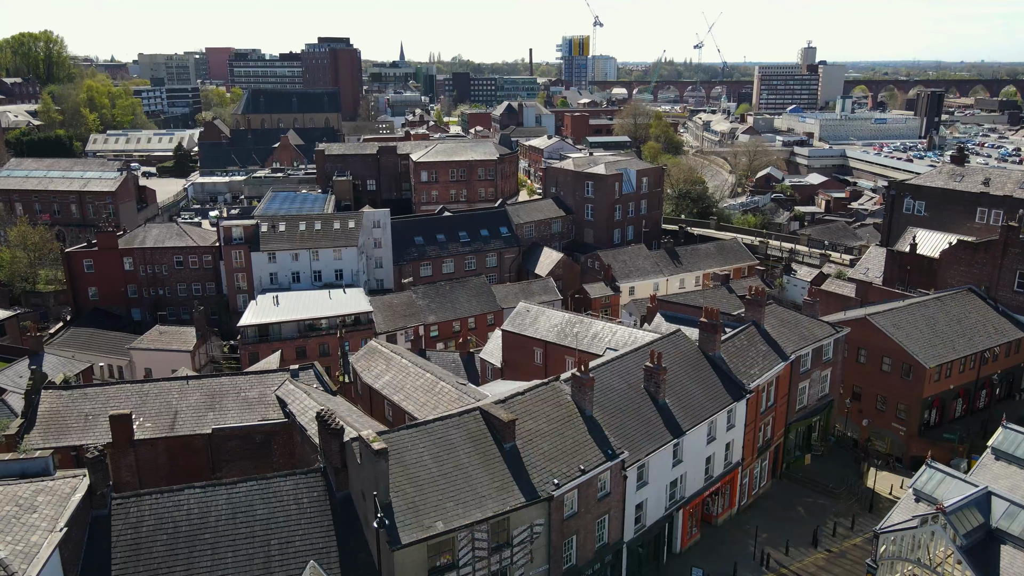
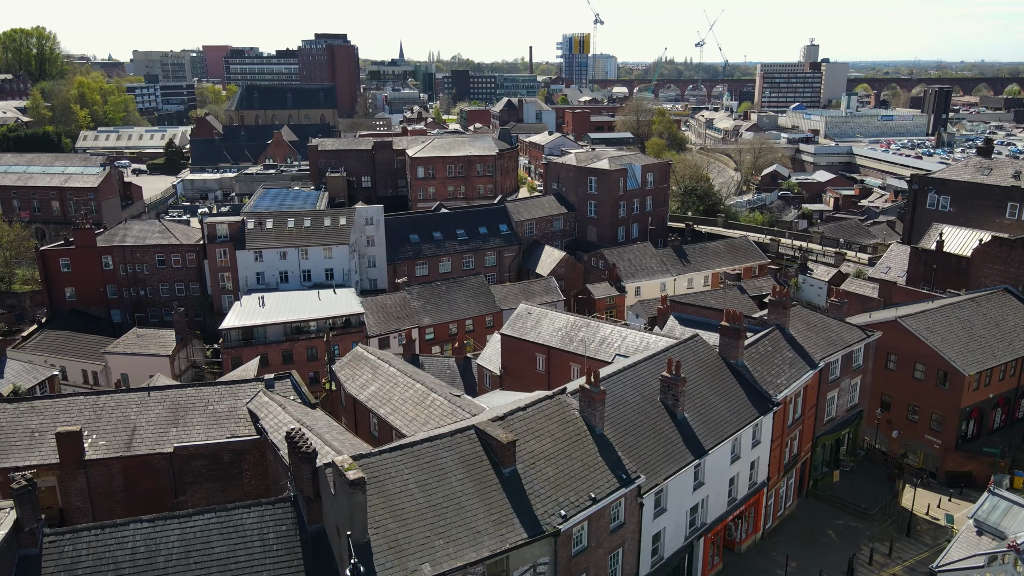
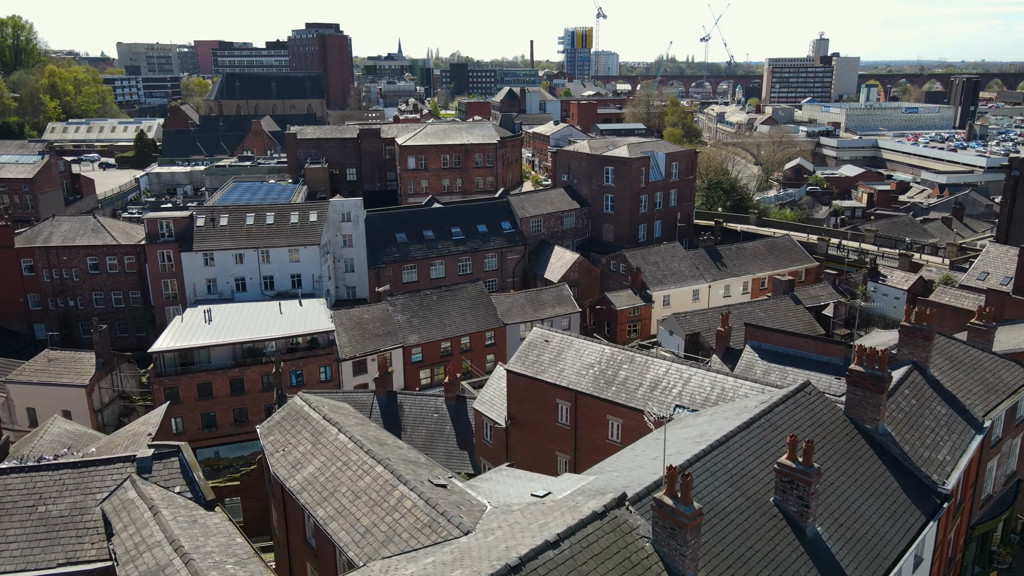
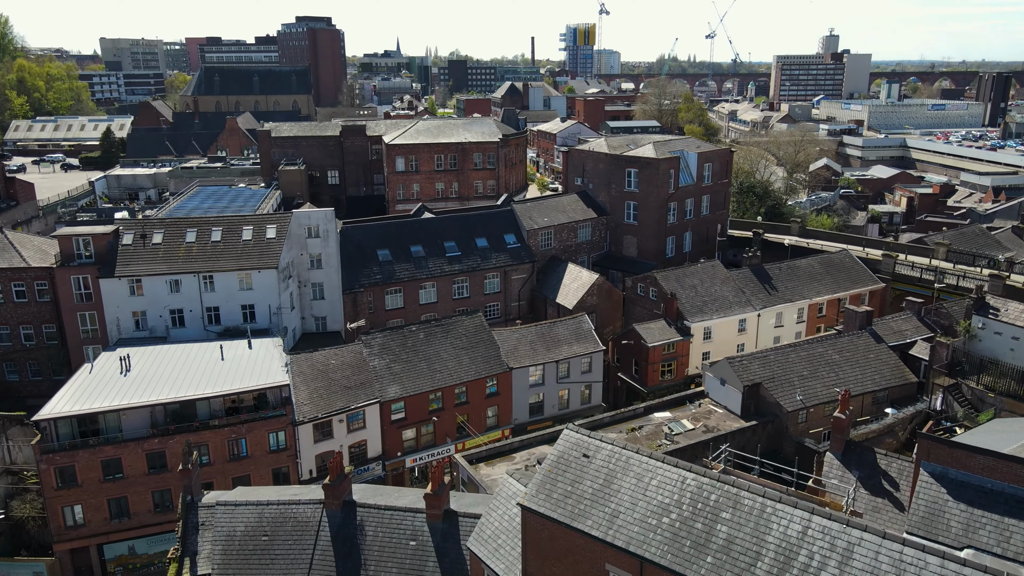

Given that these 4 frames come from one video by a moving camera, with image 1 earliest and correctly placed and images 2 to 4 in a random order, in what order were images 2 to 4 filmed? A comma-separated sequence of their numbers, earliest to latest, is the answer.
2, 3, 4
